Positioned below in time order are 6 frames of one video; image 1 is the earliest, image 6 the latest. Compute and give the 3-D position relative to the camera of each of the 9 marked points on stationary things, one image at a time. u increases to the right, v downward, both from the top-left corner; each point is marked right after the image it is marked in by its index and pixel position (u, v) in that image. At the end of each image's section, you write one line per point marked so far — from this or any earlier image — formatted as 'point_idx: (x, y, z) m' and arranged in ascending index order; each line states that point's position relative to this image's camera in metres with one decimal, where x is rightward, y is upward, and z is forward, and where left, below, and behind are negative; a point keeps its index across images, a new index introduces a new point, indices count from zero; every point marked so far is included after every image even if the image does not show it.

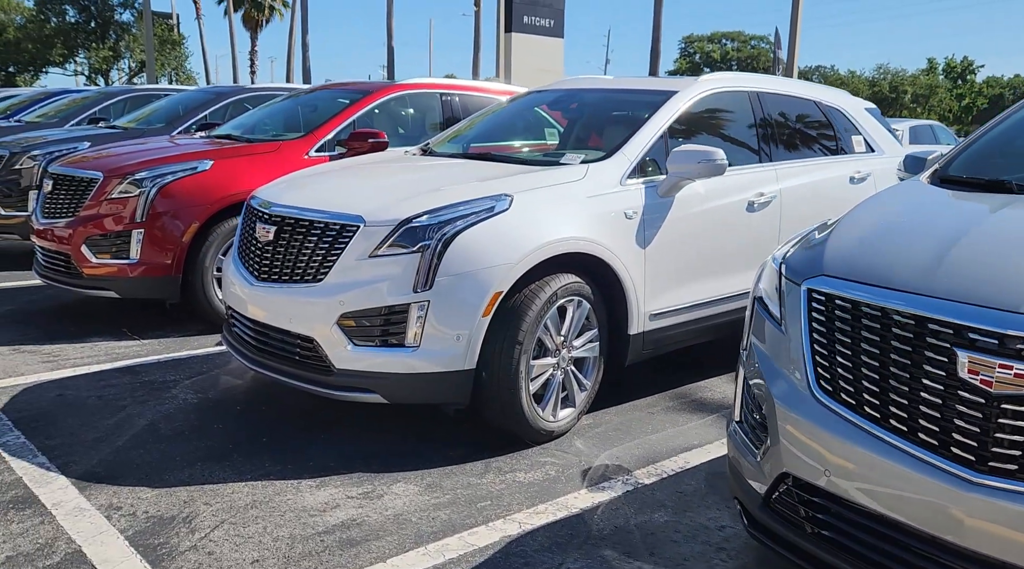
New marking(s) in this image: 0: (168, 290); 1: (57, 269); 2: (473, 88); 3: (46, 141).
0: (-2.3, 0.0, +5.8) m
1: (-3.2, +0.1, +6.1) m
2: (-0.3, +1.8, +7.7) m
3: (-4.8, +1.5, +8.8) m
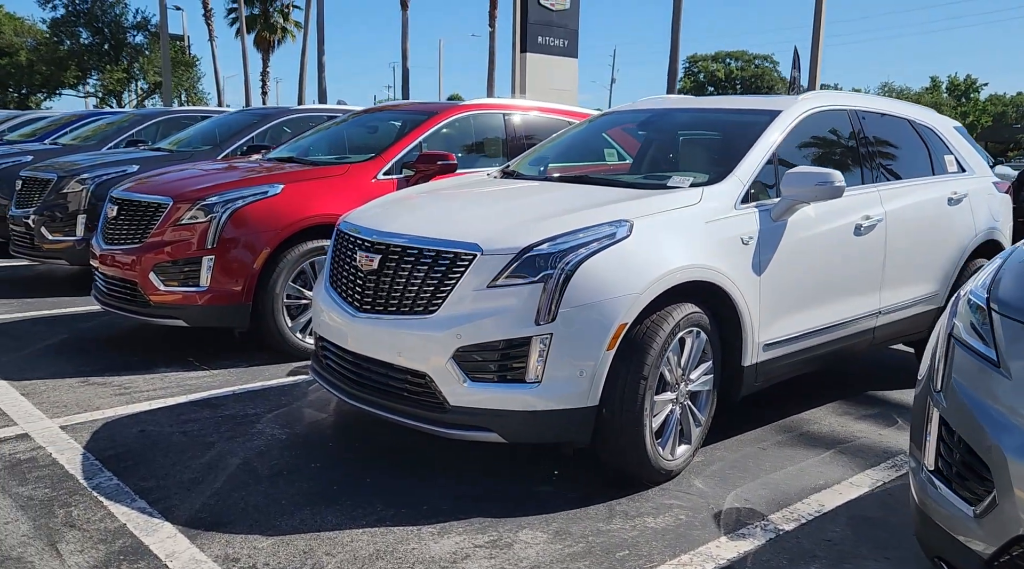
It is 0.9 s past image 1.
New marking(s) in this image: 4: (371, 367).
0: (-1.8, -0.2, +5.6) m
1: (-2.7, -0.1, +5.9) m
2: (+0.2, +1.5, +7.5) m
3: (-4.3, +1.2, +8.7) m
4: (-0.6, -0.4, +3.8) m
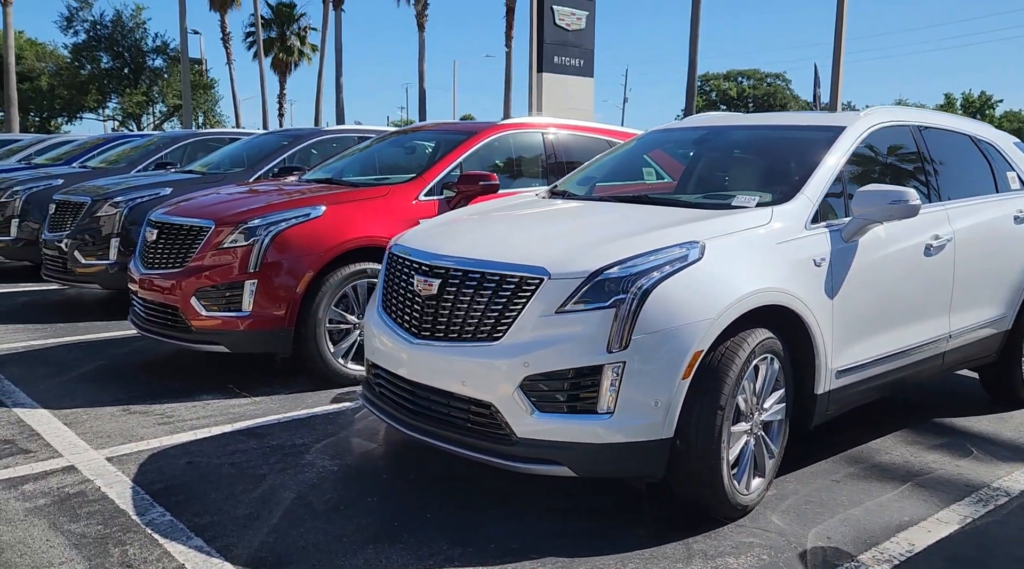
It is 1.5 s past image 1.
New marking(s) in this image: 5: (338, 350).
0: (-1.5, -0.4, +5.5) m
1: (-2.4, -0.2, +5.8) m
2: (+0.6, +1.4, +7.4) m
3: (-3.9, +1.0, +8.6) m
4: (-0.4, -0.5, +3.7) m
5: (-1.2, -0.4, +5.6) m
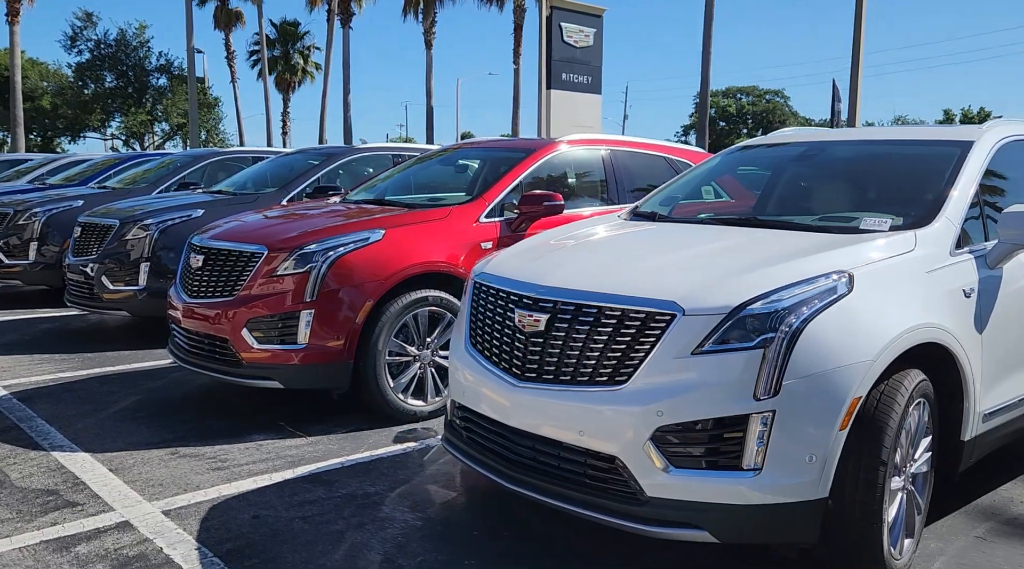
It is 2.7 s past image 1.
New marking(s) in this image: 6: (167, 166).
0: (-1.0, -0.6, +5.1) m
1: (-2.0, -0.4, +5.4) m
2: (+1.0, +1.1, +7.0) m
3: (-3.5, +0.7, +8.3) m
4: (+0.1, -0.6, +3.3) m
5: (-0.7, -0.6, +5.2) m
6: (-5.2, +1.8, +12.8) m
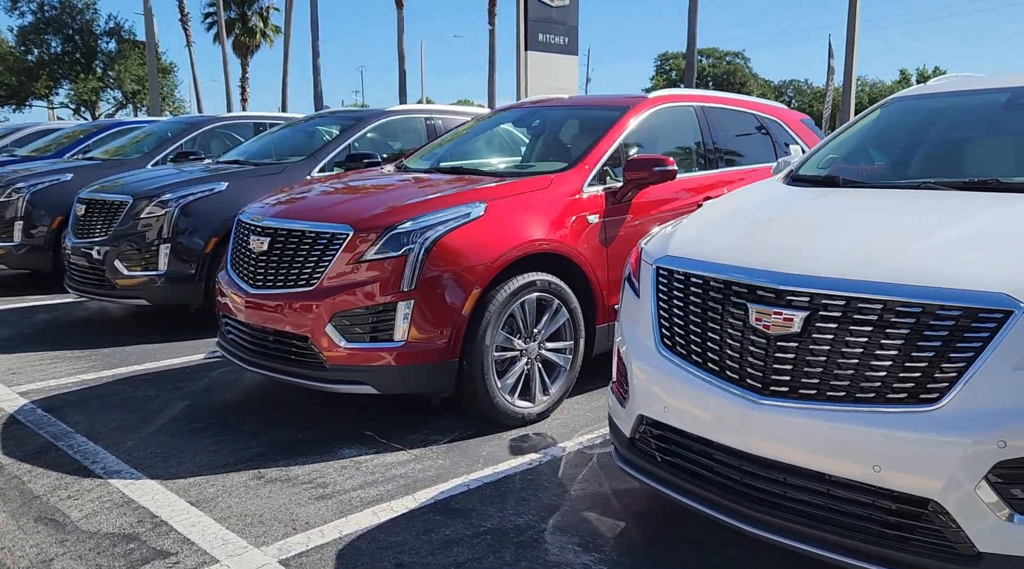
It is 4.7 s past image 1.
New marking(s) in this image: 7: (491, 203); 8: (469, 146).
0: (-0.4, -0.5, +4.3) m
1: (-1.3, -0.4, +4.6) m
2: (+1.5, +1.3, +6.3) m
3: (-3.0, +0.9, +7.4) m
4: (+0.8, -0.6, +2.6) m
5: (0.0, -0.5, +4.5) m
6: (-4.9, +2.1, +11.8) m
7: (-0.1, +0.4, +4.5) m
8: (-0.3, +1.0, +6.3) m
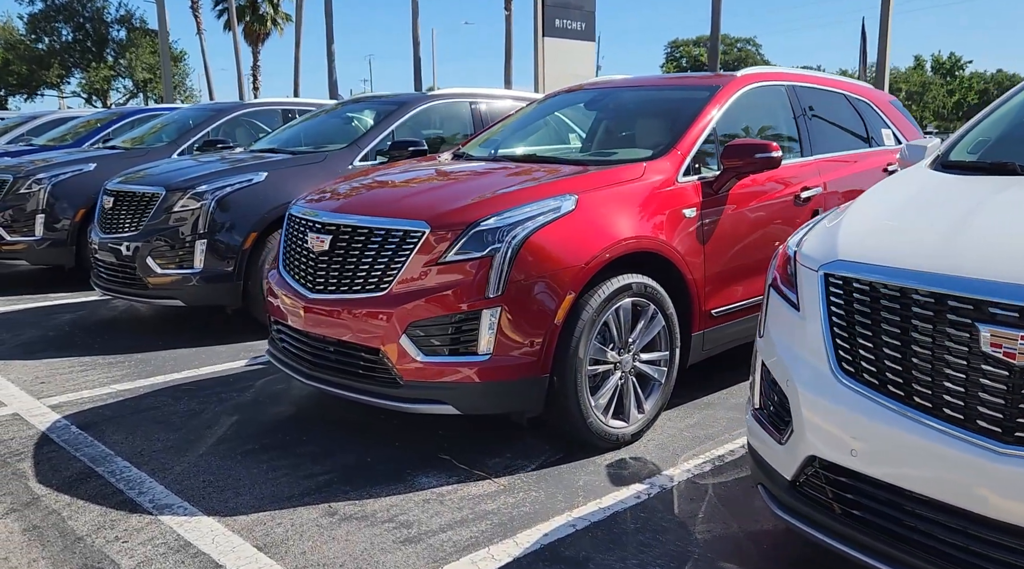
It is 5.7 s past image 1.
0: (+0.1, -0.5, +3.8) m
1: (-0.9, -0.4, +4.1) m
2: (+2.0, +1.4, +5.7) m
3: (-2.5, +0.9, +6.9) m
4: (+1.3, -0.6, +2.1) m
5: (+0.4, -0.6, +4.0) m
6: (-4.4, +2.1, +11.3) m
7: (+0.3, +0.4, +4.0) m
8: (+0.2, +1.0, +5.7) m
